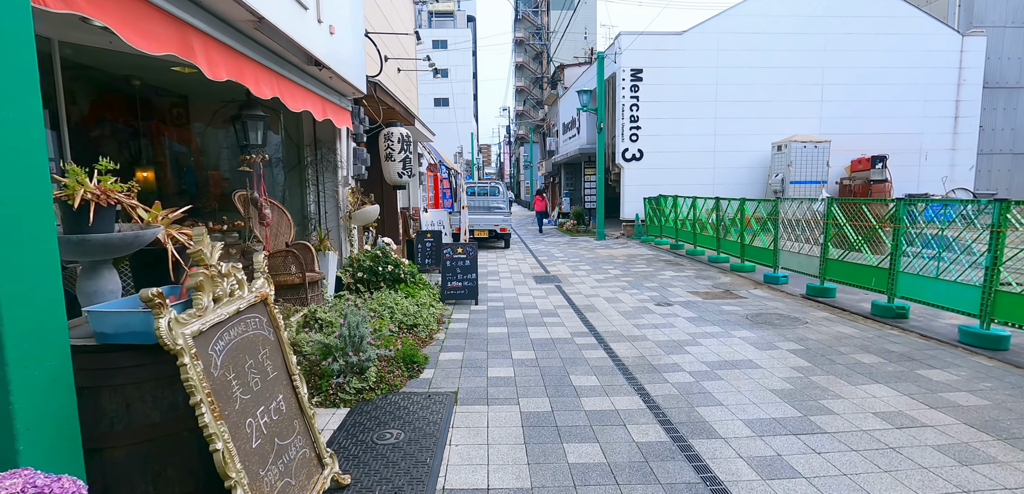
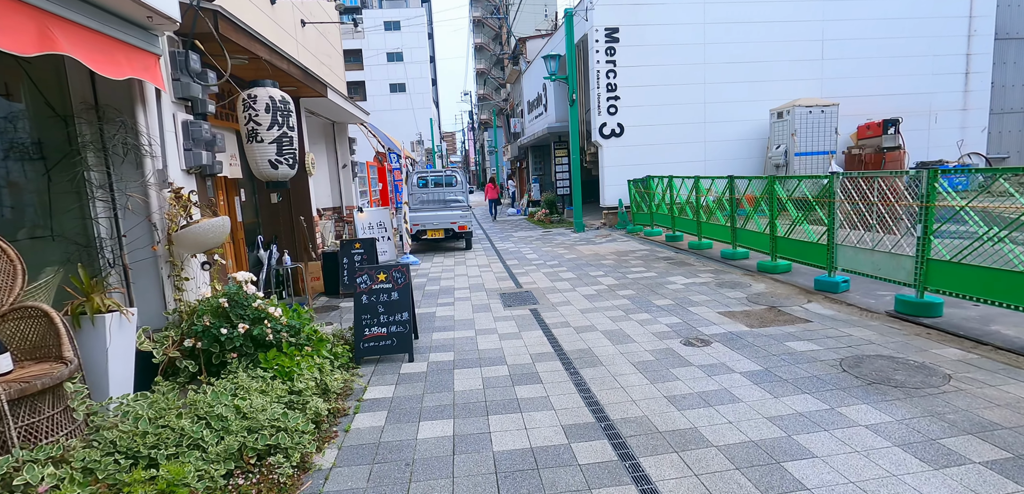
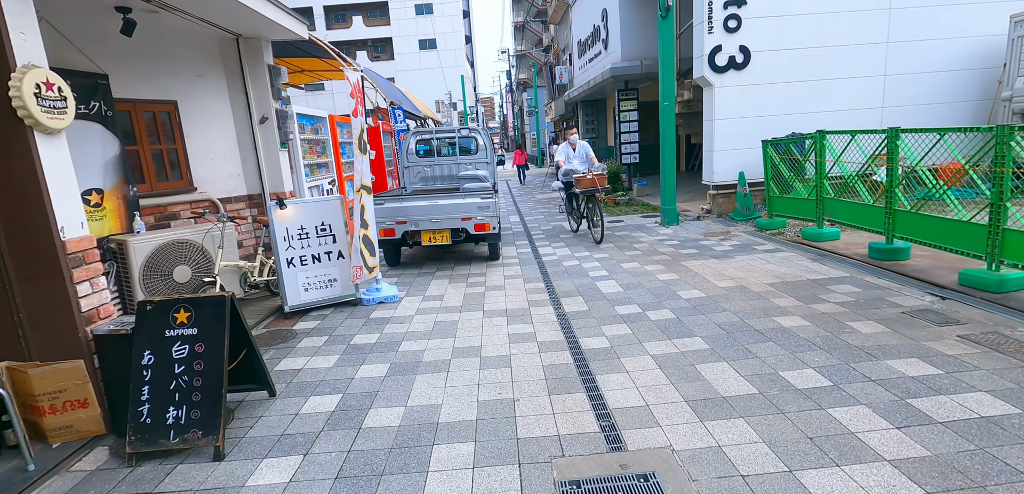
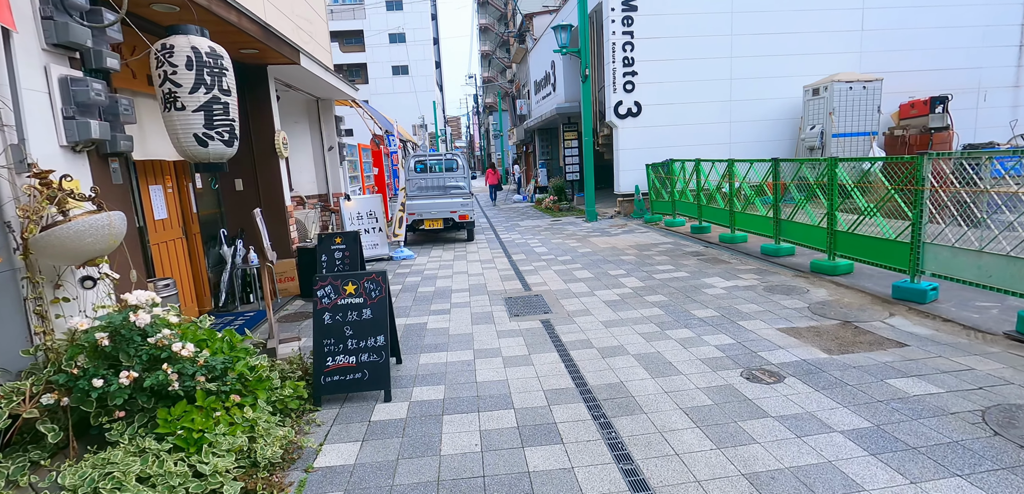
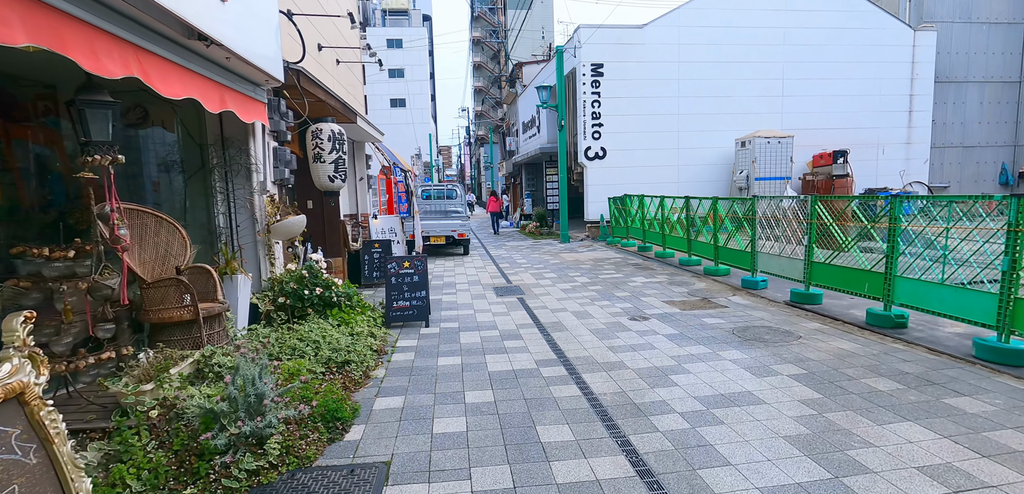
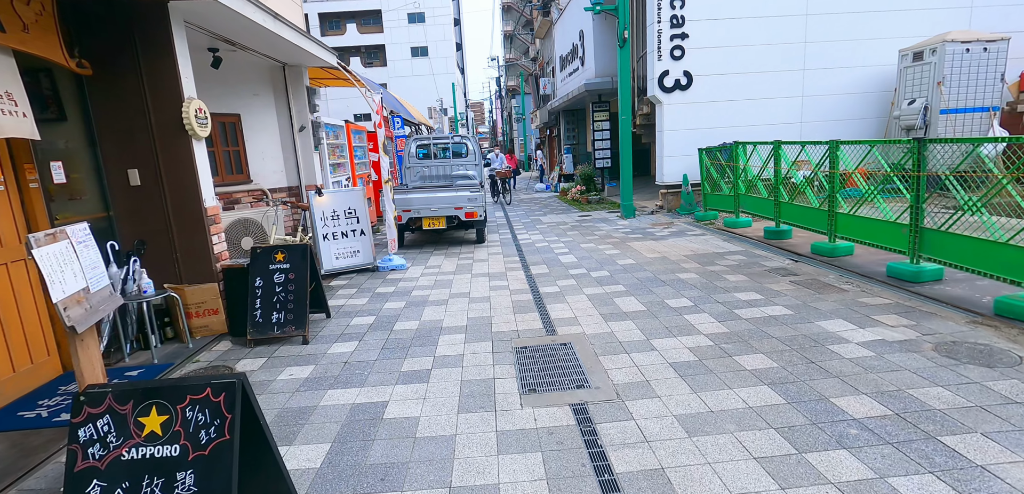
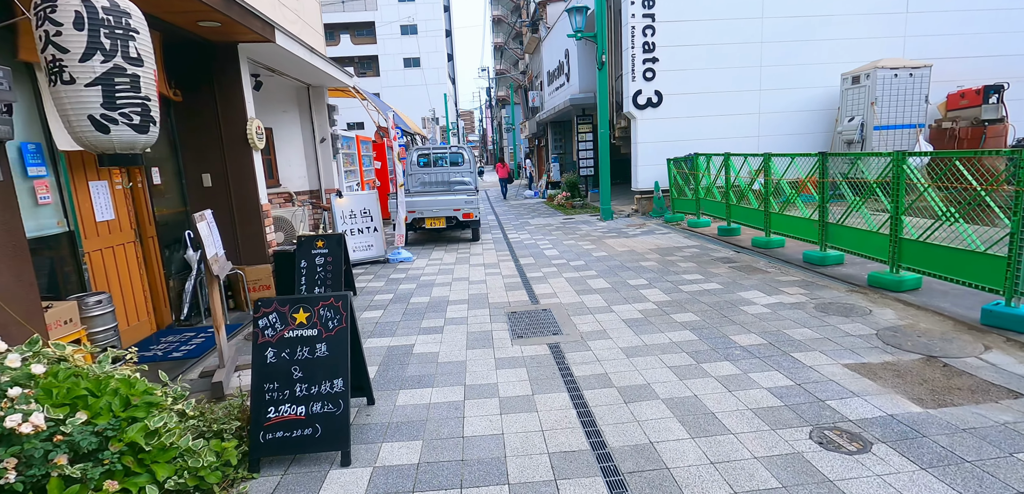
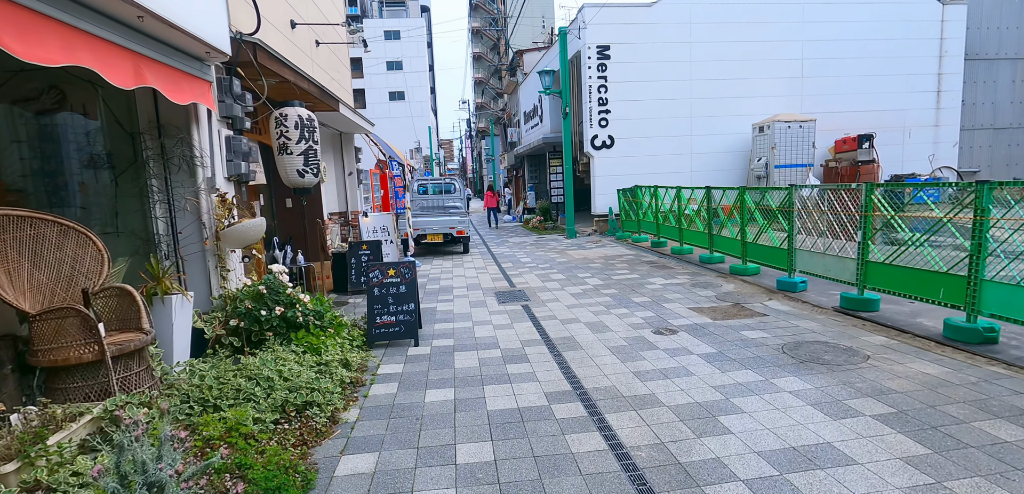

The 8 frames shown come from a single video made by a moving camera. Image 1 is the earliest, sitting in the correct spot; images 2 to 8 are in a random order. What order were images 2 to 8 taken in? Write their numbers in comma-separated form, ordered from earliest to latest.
5, 8, 2, 4, 7, 6, 3
